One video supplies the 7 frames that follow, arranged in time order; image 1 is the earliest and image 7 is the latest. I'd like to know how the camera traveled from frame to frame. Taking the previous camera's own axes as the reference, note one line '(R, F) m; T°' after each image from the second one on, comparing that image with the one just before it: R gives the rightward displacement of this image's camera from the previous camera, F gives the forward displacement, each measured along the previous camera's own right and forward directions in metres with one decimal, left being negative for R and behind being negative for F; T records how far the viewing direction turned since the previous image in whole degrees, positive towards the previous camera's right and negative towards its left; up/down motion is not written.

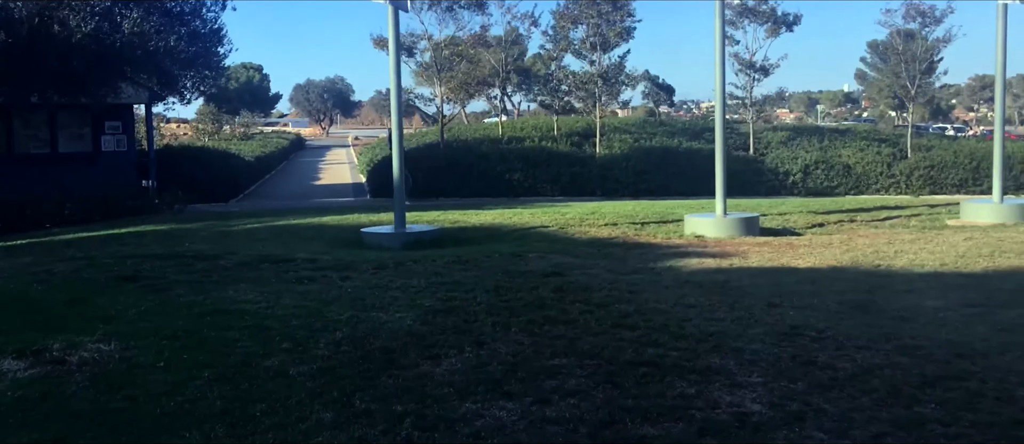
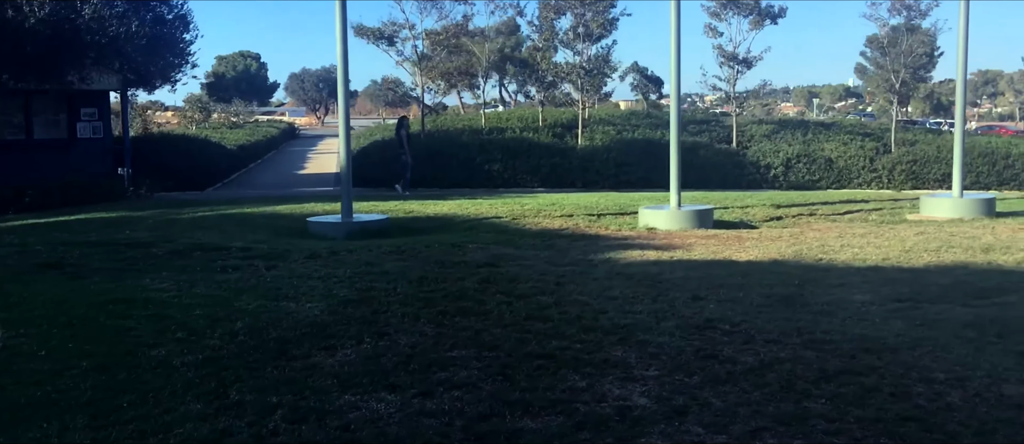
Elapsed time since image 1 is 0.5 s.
(+0.7, +0.1) m; 0°
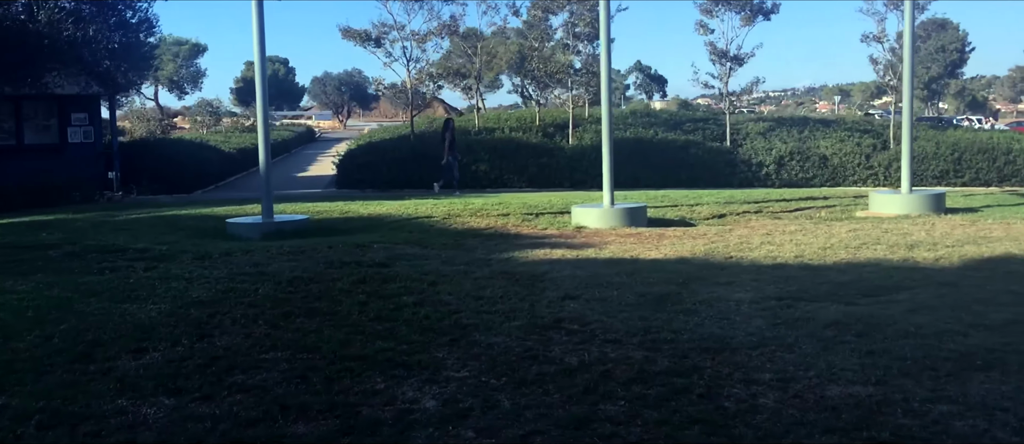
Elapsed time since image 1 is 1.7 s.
(+1.4, +0.2) m; -2°
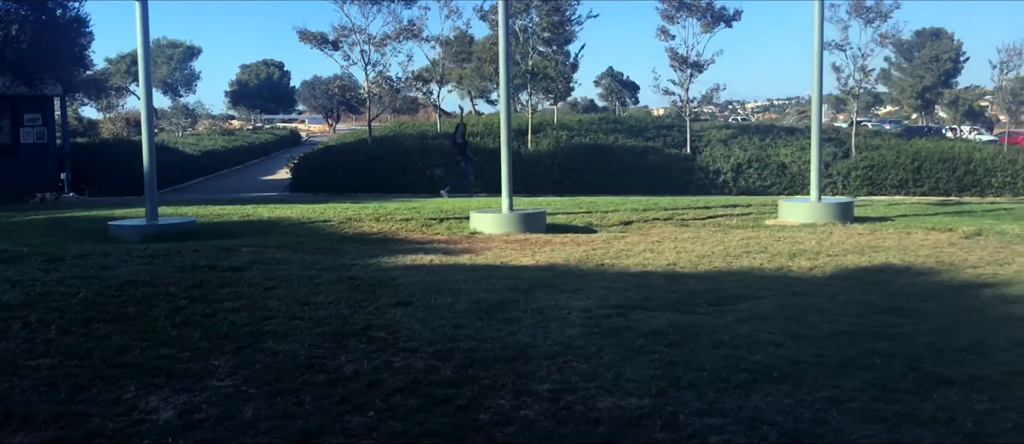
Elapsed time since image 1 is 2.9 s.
(+1.4, +0.2) m; 0°
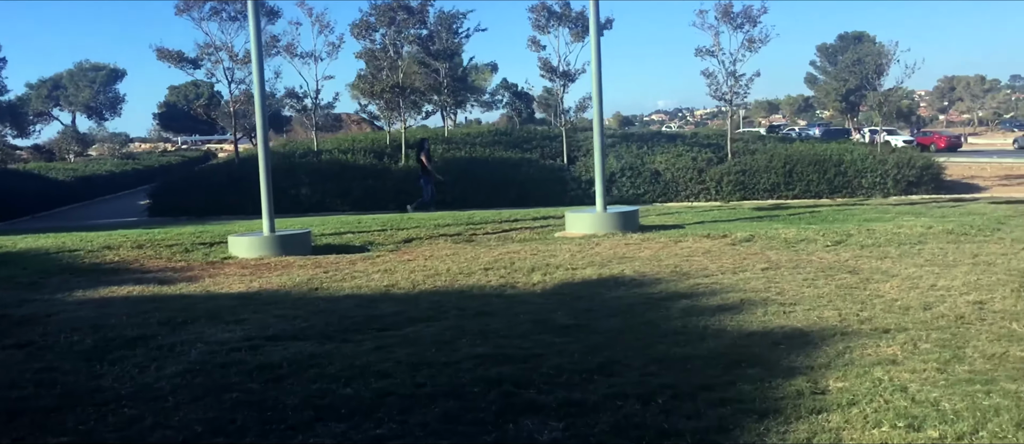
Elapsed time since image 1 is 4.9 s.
(+2.5, +0.4) m; +4°
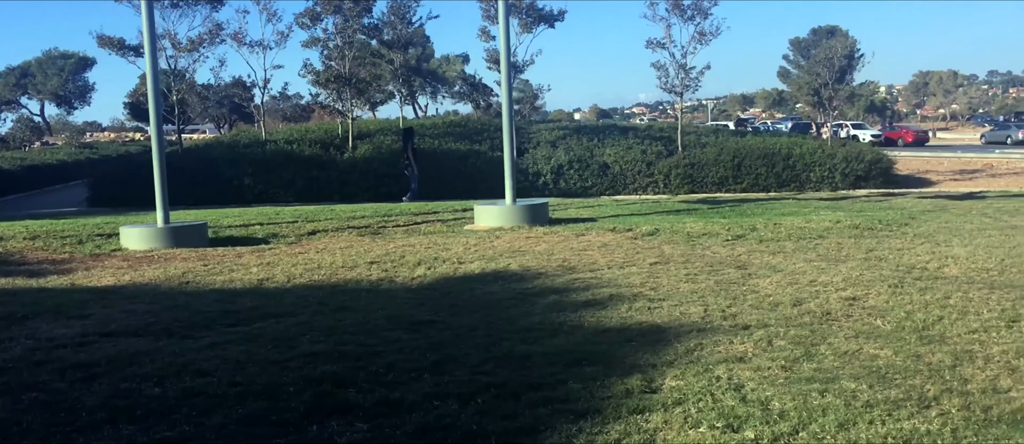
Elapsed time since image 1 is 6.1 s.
(+1.0, +0.2) m; +2°
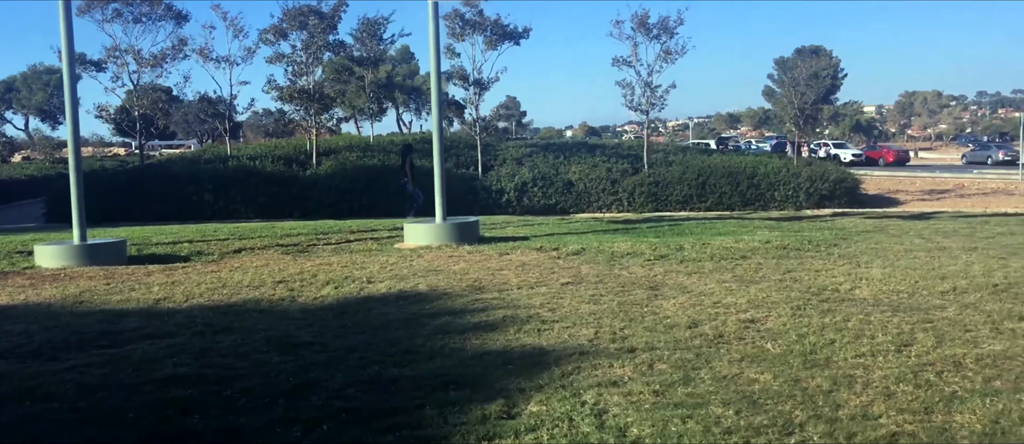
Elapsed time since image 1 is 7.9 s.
(+0.8, +0.1) m; +1°
